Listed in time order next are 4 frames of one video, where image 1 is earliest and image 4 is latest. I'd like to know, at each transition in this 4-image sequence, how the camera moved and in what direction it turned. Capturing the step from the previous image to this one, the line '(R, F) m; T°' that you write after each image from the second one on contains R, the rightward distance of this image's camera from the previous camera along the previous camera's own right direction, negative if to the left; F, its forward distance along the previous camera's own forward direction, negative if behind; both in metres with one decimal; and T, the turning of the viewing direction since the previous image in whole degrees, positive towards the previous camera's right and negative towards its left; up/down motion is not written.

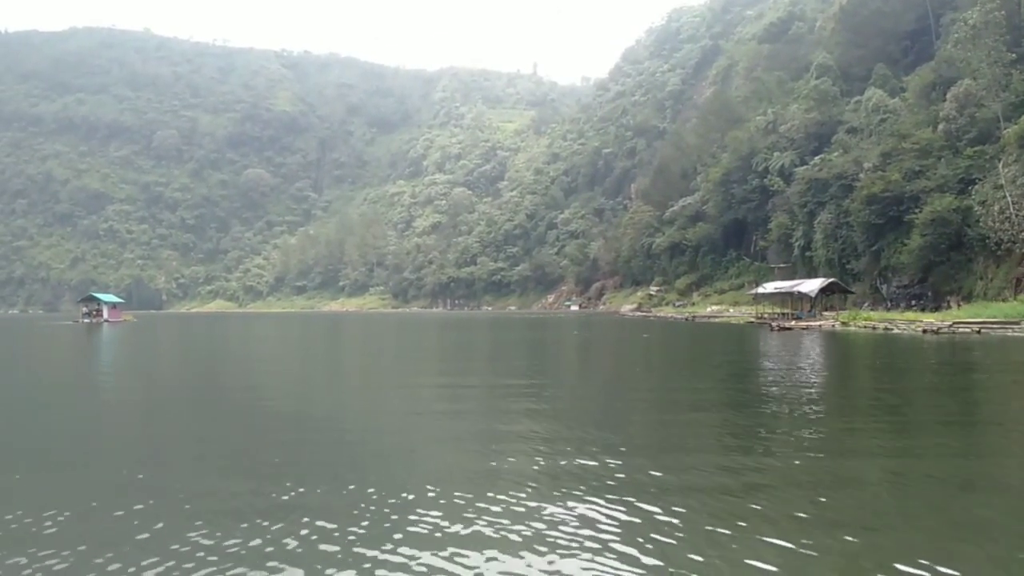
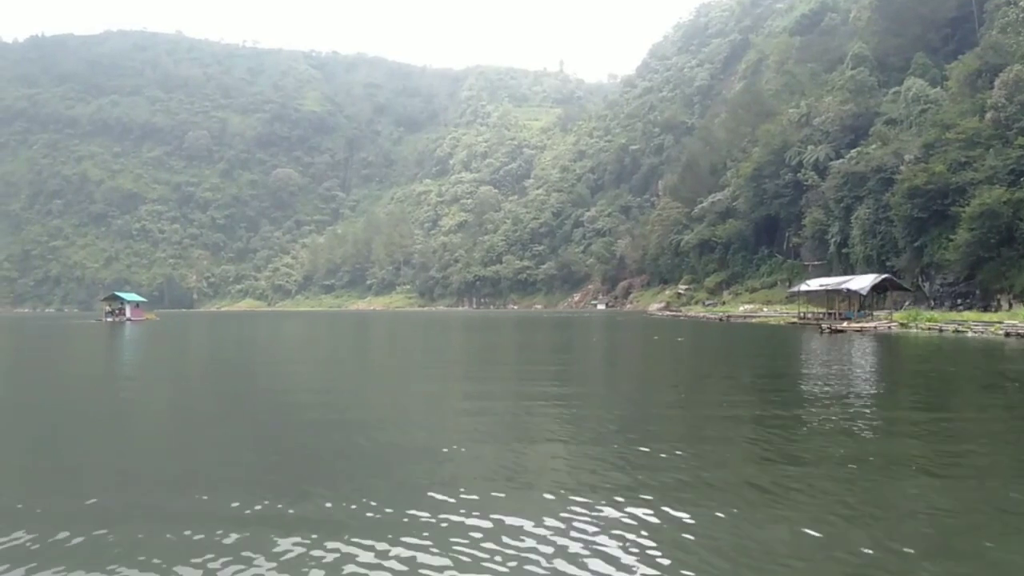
(+0.3, +1.4) m; -2°
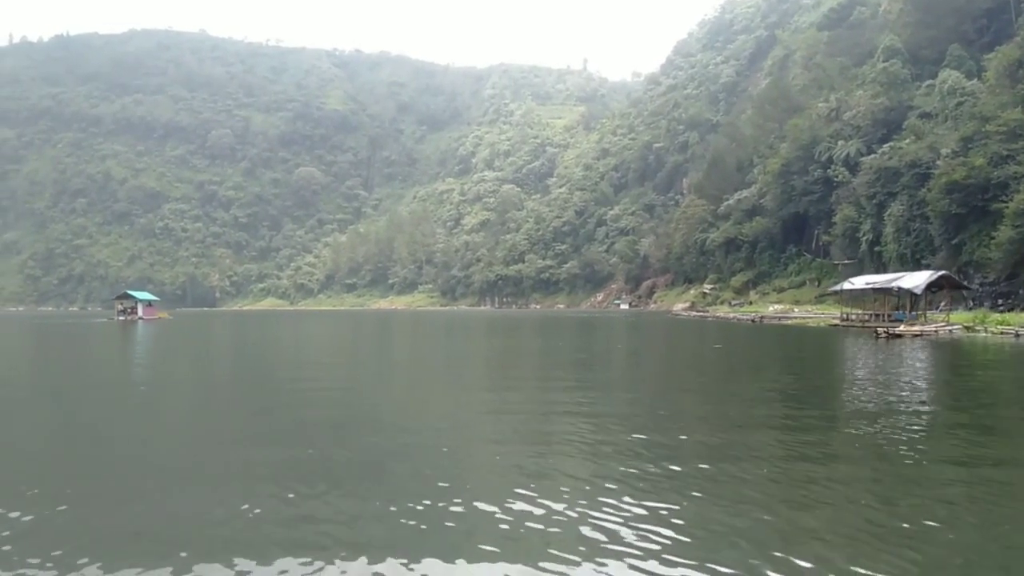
(+0.1, +1.0) m; -2°
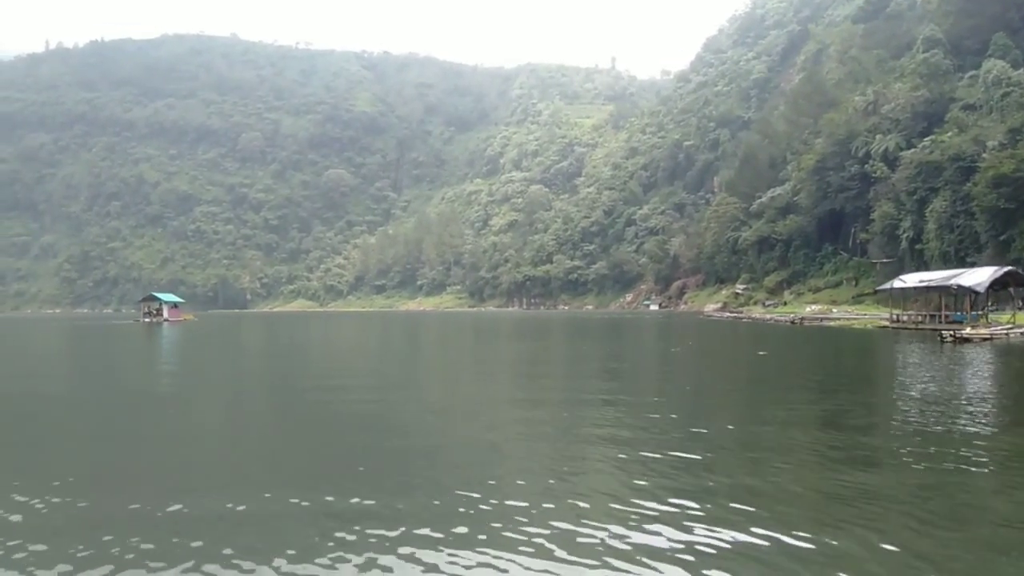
(+0.2, +1.1) m; -2°
